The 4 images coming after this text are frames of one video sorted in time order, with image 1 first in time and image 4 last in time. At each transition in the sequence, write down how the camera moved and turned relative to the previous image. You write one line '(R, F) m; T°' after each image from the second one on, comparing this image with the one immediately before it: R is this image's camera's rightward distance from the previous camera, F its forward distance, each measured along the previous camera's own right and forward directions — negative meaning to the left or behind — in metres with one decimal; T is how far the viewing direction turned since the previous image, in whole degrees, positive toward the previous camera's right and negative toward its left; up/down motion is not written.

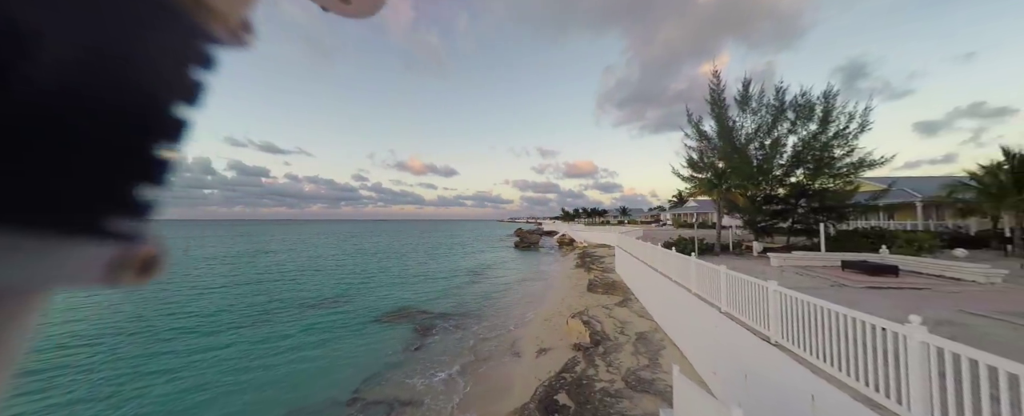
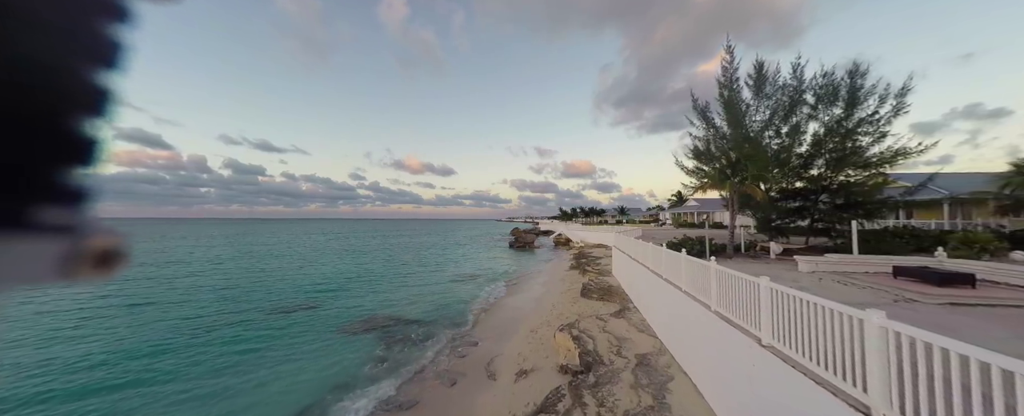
(+0.6, +1.7) m; 0°
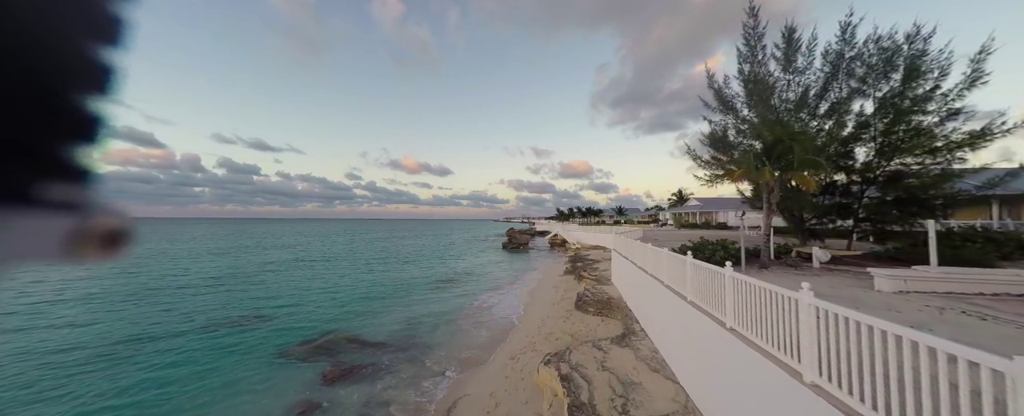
(+0.6, +2.2) m; +1°
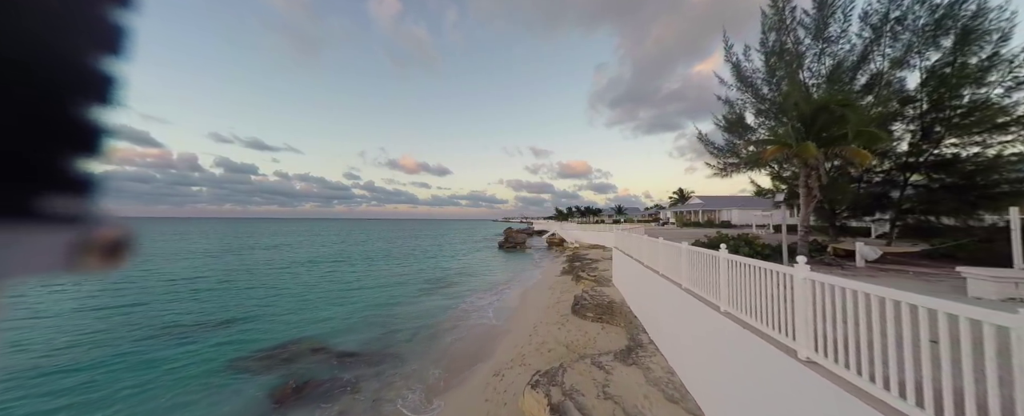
(+0.4, +1.4) m; 0°
